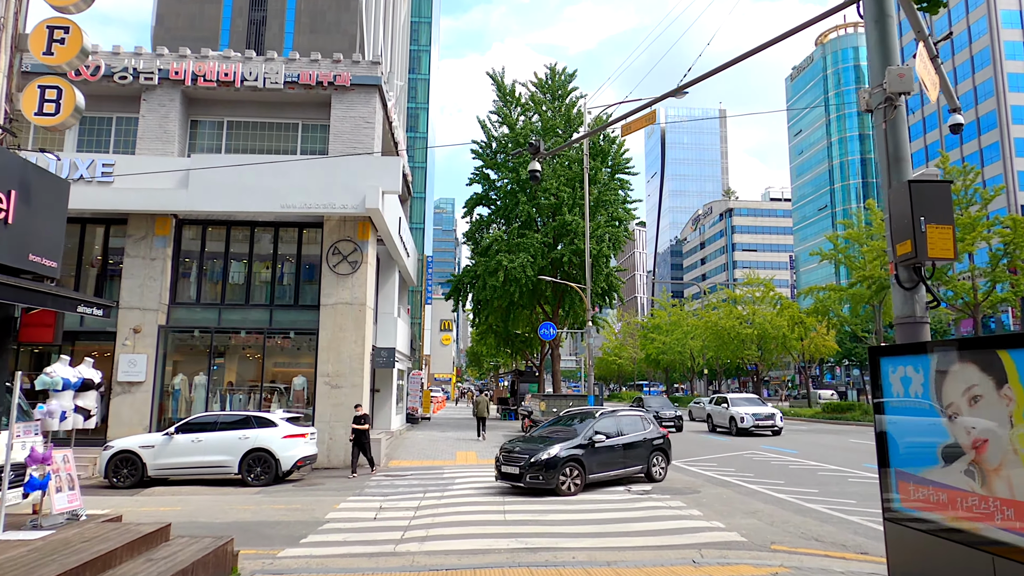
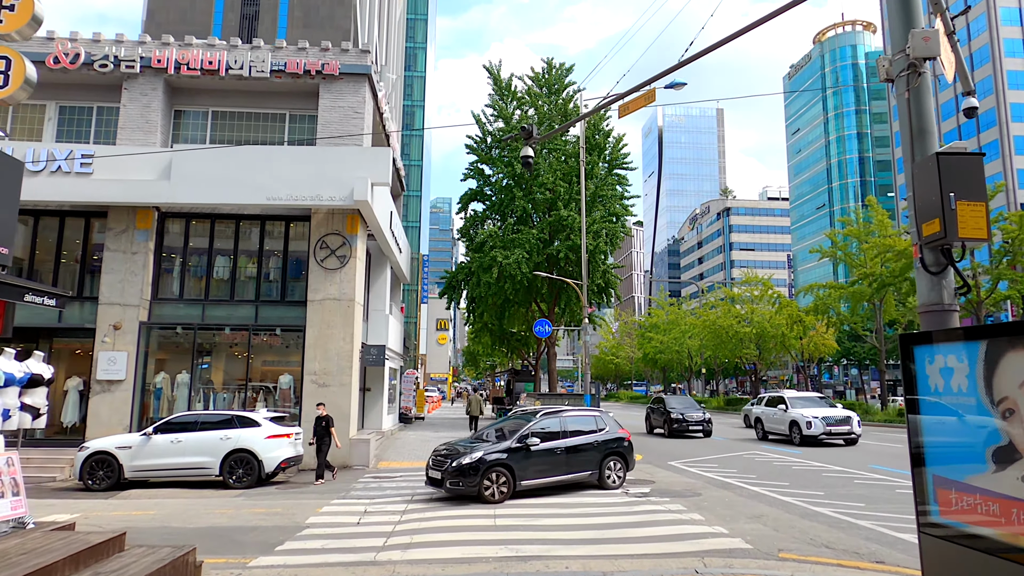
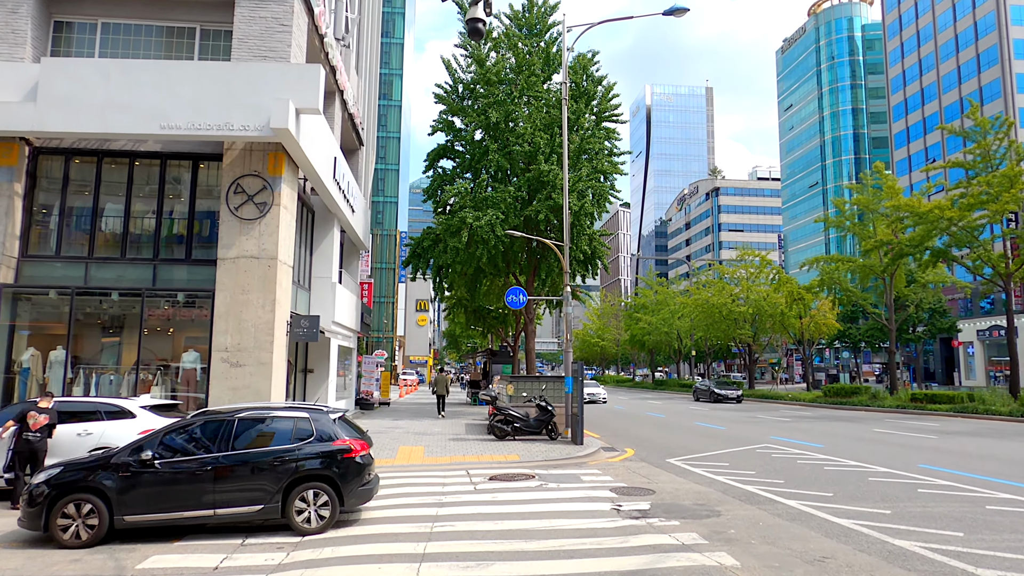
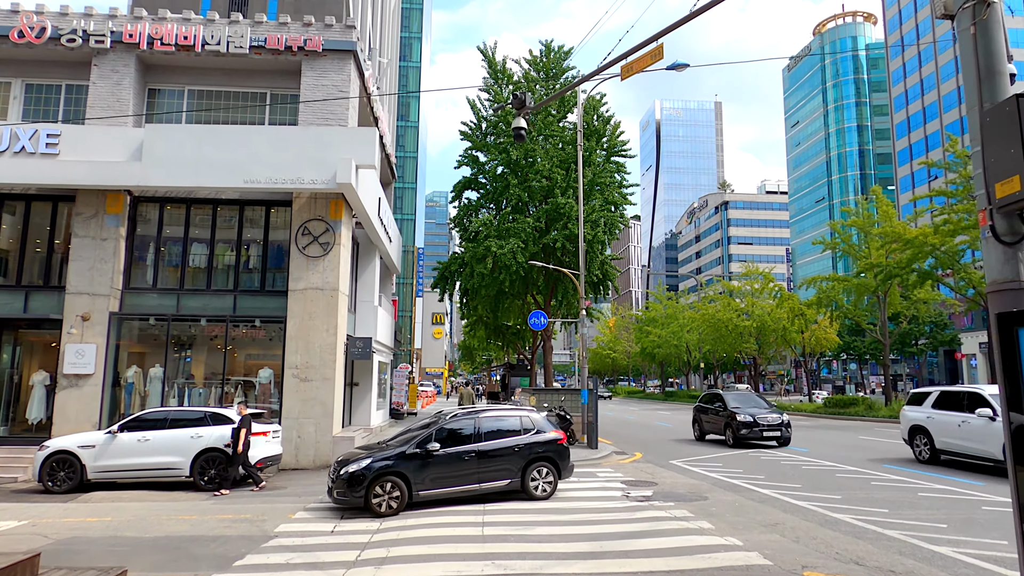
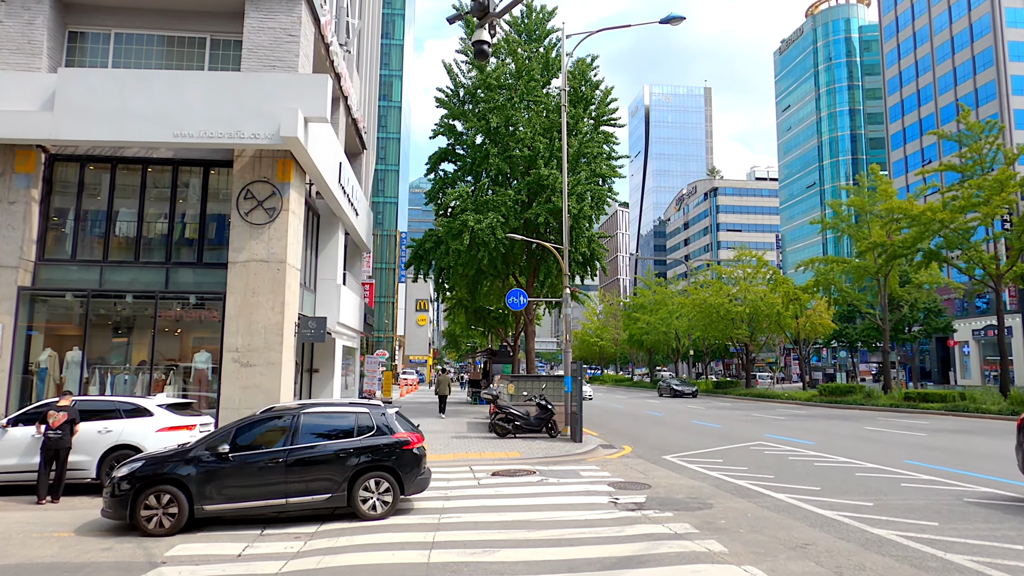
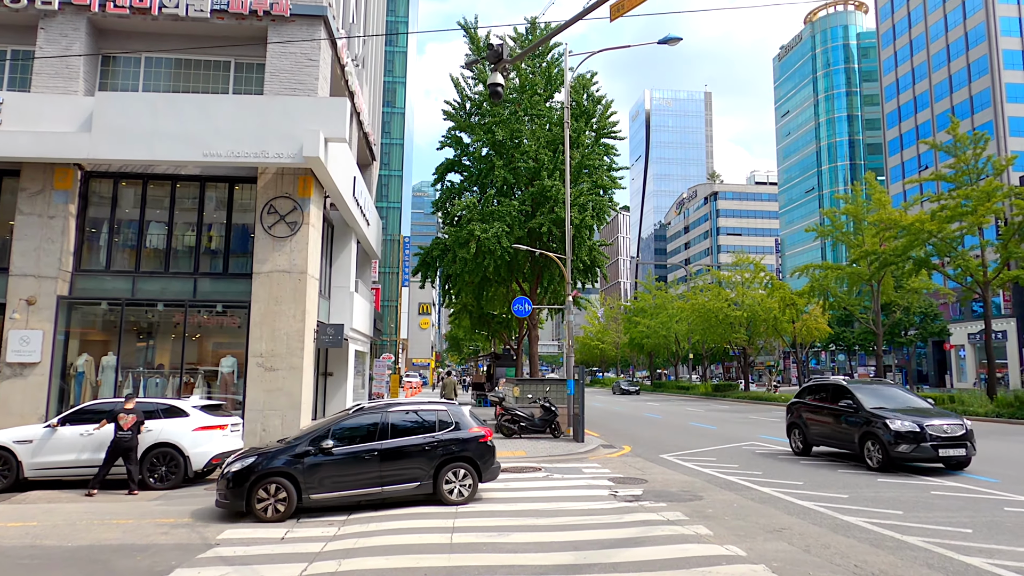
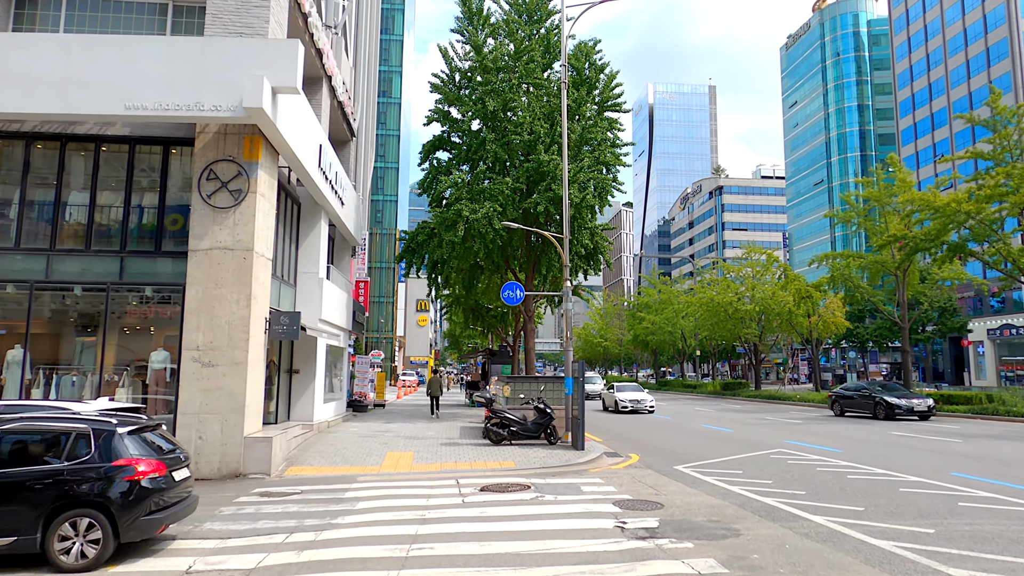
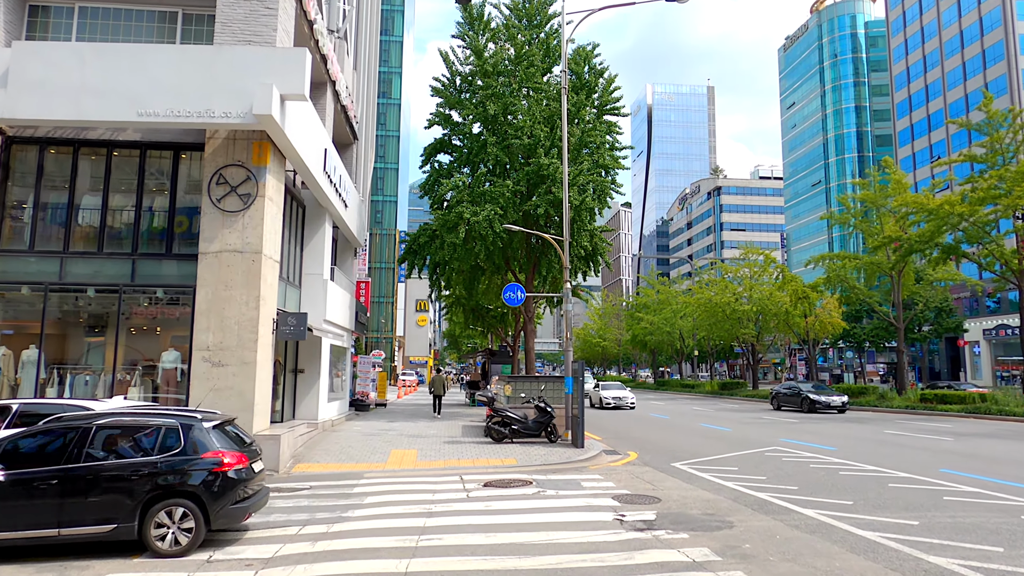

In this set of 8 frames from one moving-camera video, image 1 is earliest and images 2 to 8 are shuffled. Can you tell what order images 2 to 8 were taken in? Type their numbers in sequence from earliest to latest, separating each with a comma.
2, 4, 6, 5, 3, 8, 7
